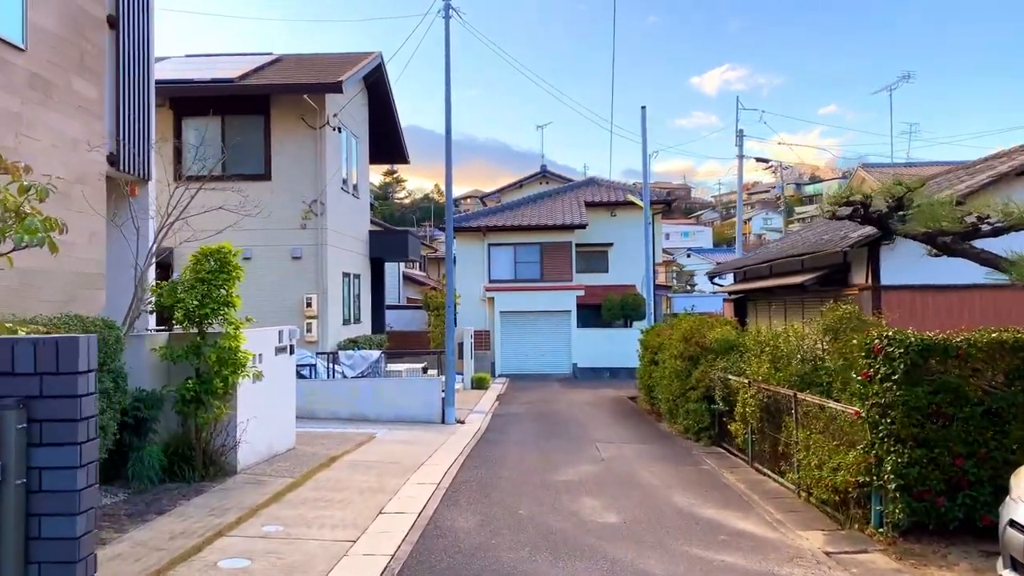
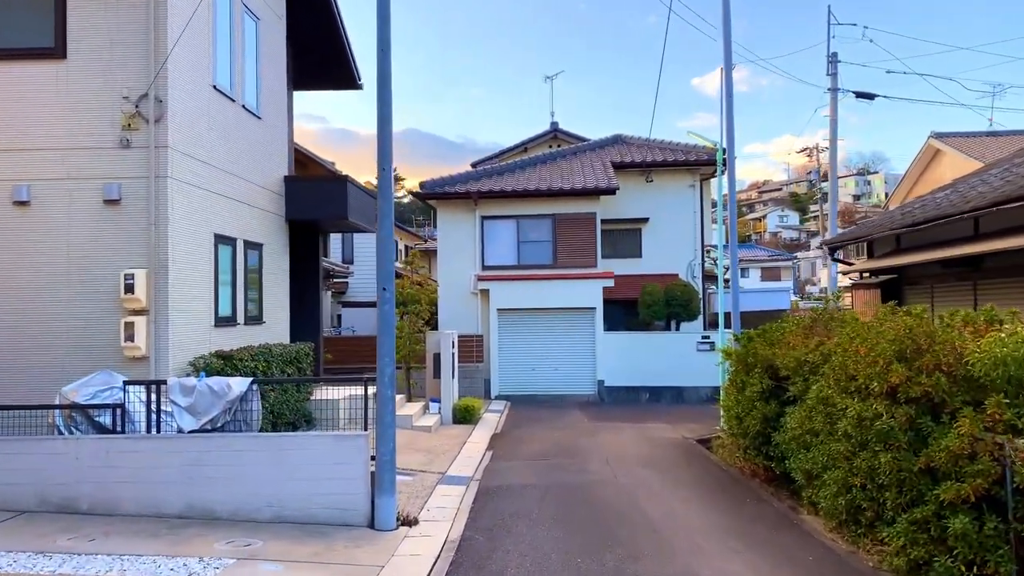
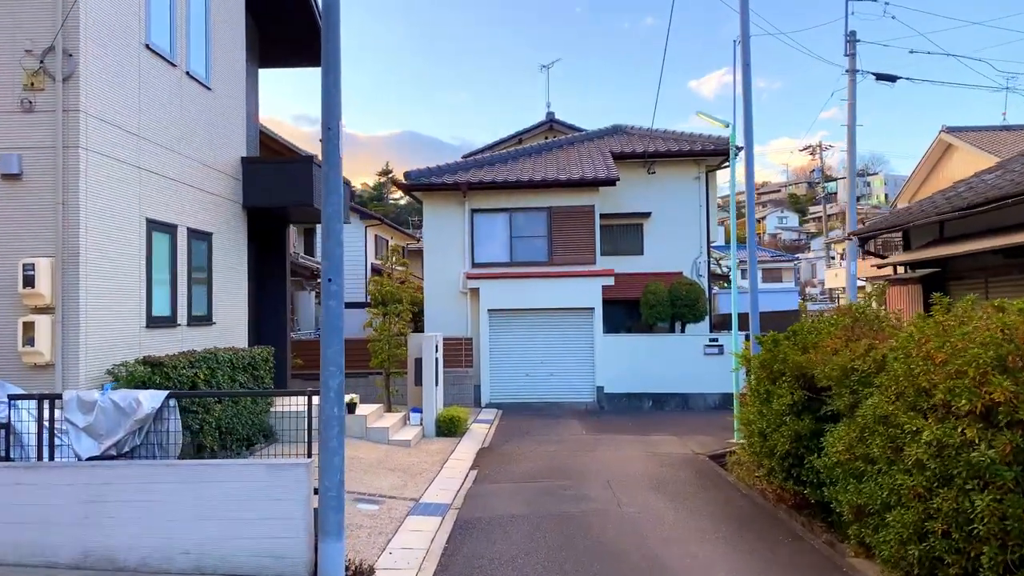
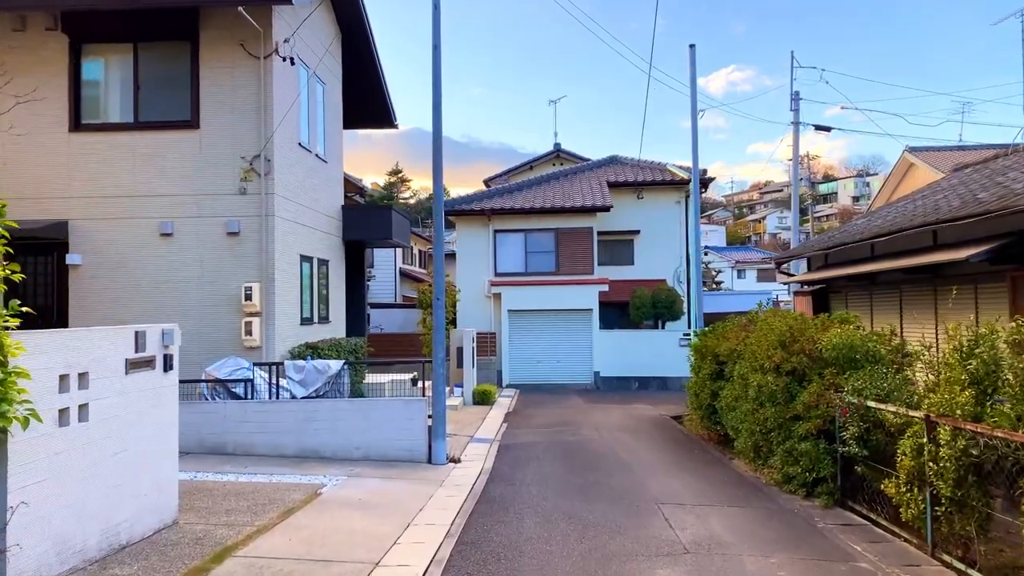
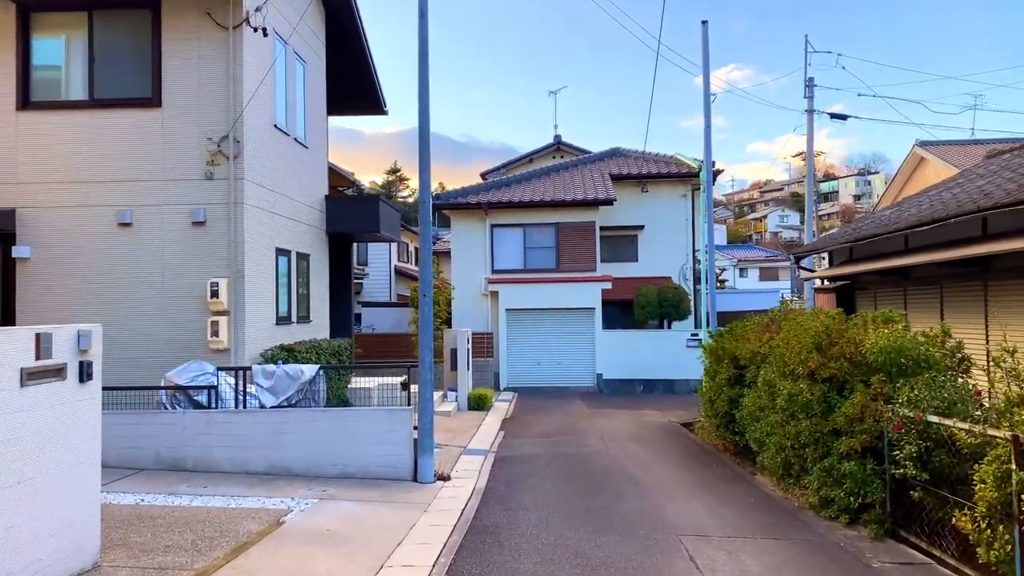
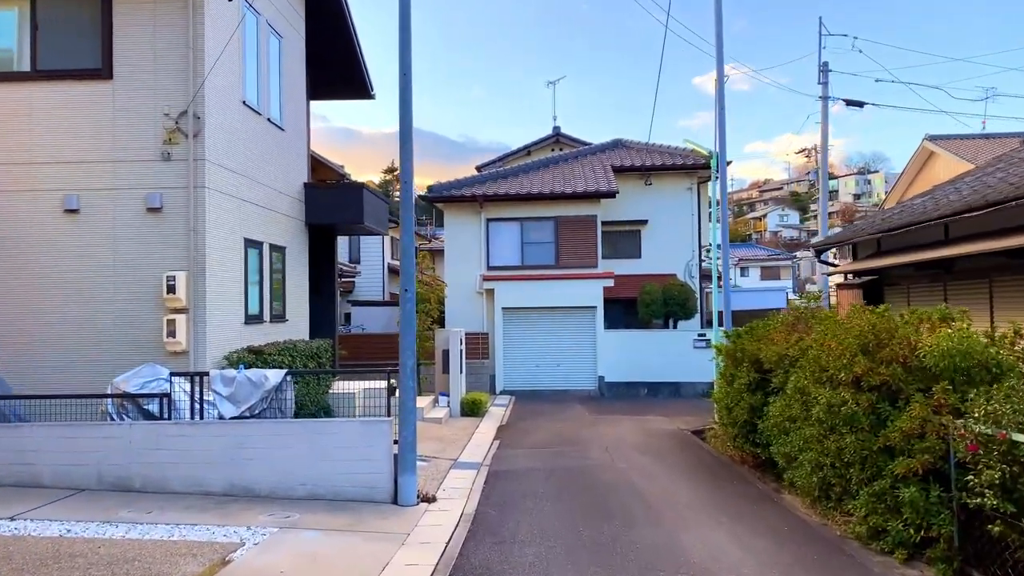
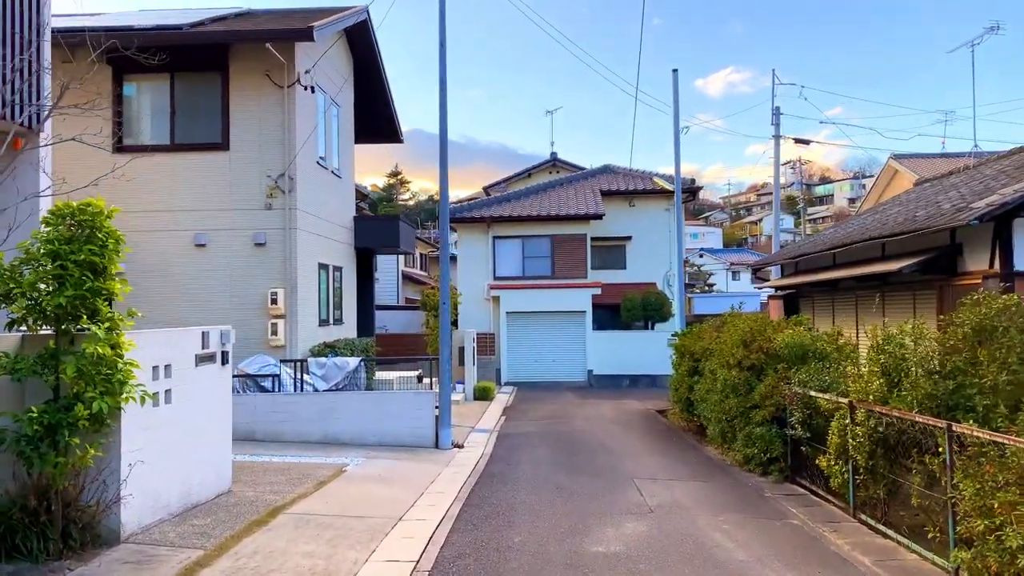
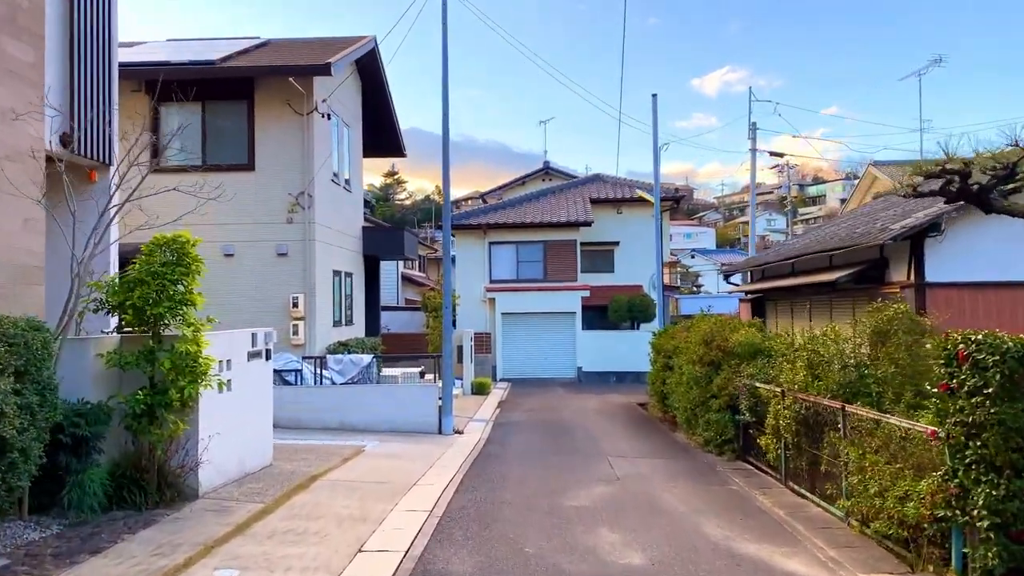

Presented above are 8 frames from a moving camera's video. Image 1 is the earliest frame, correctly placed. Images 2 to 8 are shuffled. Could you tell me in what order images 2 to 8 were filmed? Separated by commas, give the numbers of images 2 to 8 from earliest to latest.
8, 7, 4, 5, 6, 2, 3
